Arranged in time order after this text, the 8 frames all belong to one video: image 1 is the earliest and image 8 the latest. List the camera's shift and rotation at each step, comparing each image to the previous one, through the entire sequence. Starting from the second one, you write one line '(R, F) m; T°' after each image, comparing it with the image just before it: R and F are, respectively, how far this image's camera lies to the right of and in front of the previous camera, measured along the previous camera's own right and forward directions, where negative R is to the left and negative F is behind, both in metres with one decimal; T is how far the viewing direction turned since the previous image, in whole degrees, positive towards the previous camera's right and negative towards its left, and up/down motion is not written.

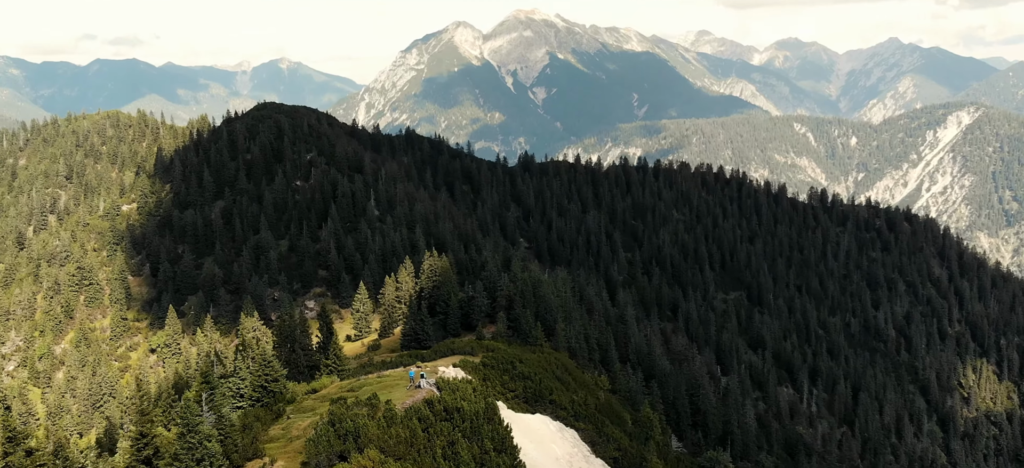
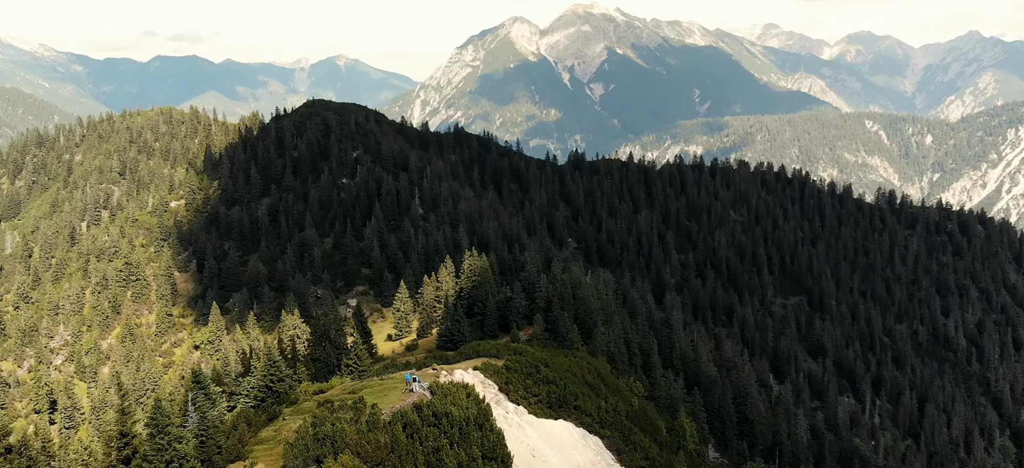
(+2.1, +9.1) m; -4°
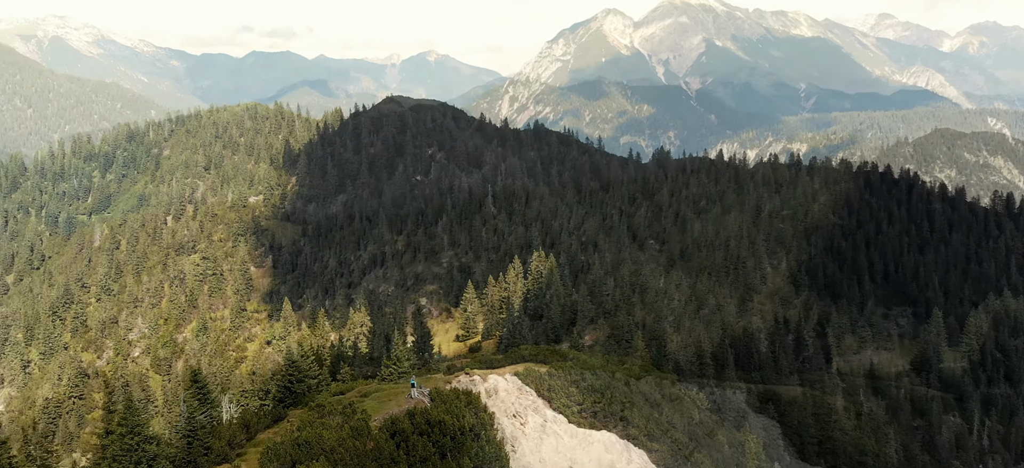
(+2.5, +11.3) m; -7°
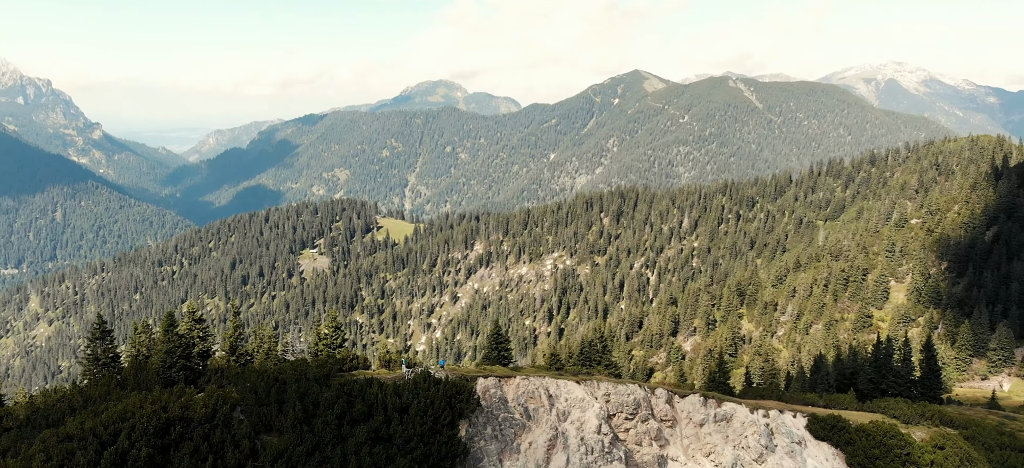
(+3.8, +3.2) m; -10°
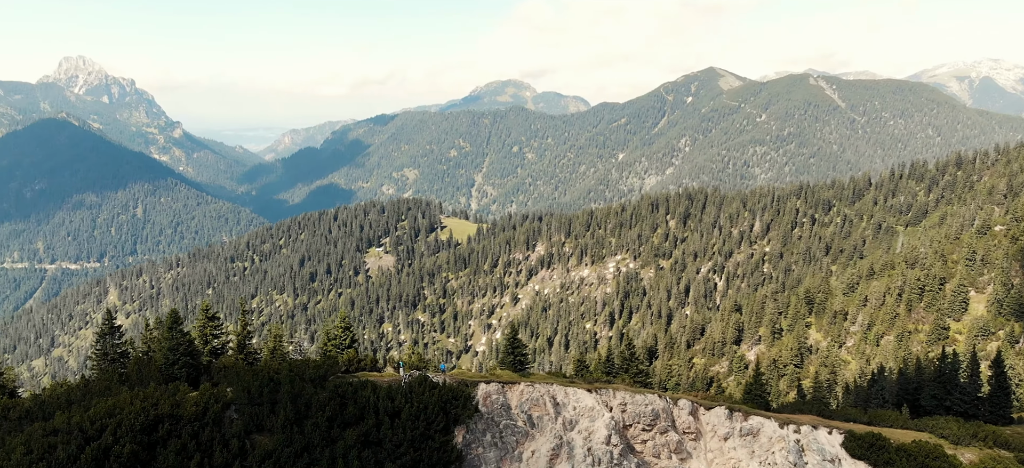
(+1.2, +0.1) m; -5°
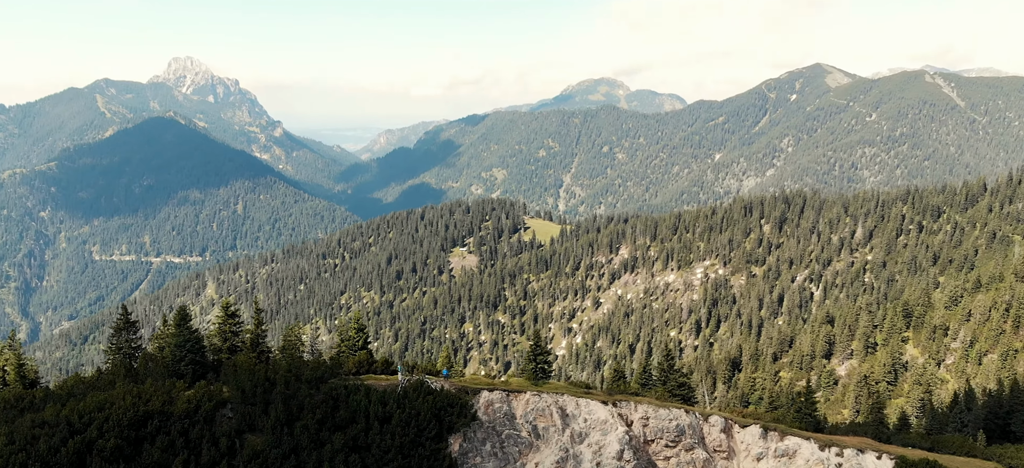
(+1.6, +0.2) m; -7°
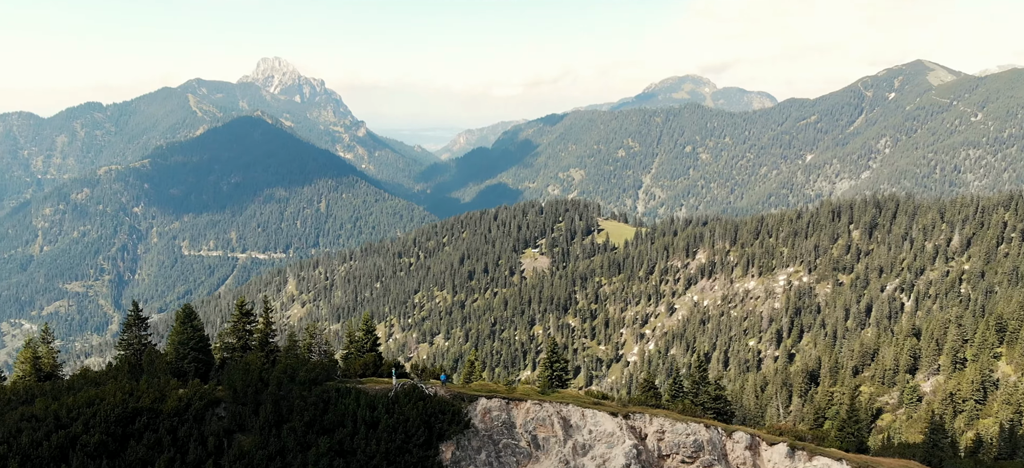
(+1.5, +0.2) m; -6°
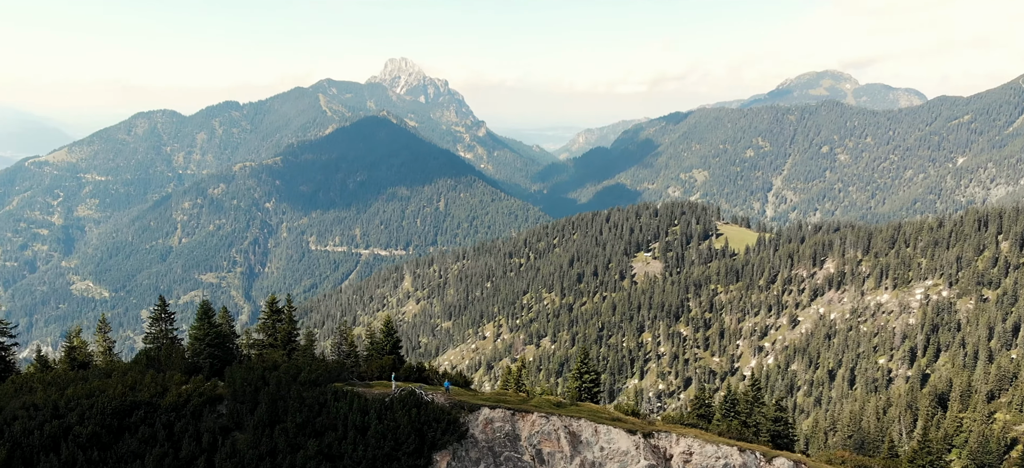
(+2.0, -0.5) m; -10°
